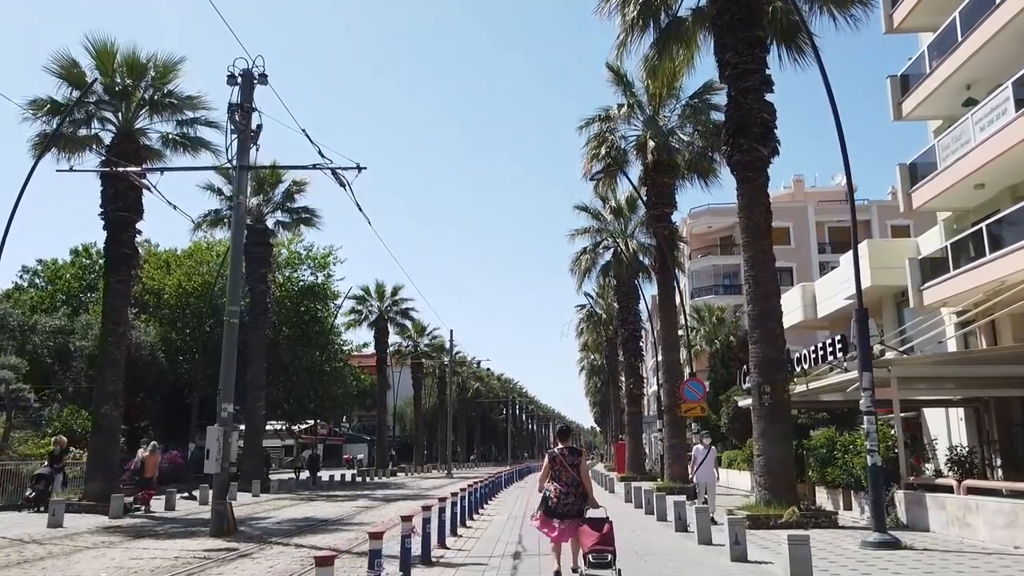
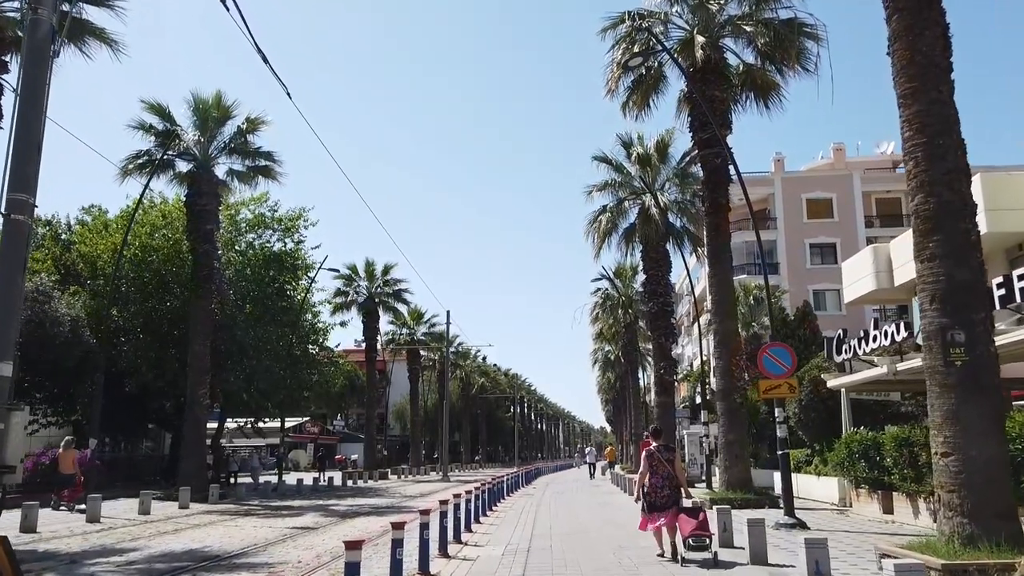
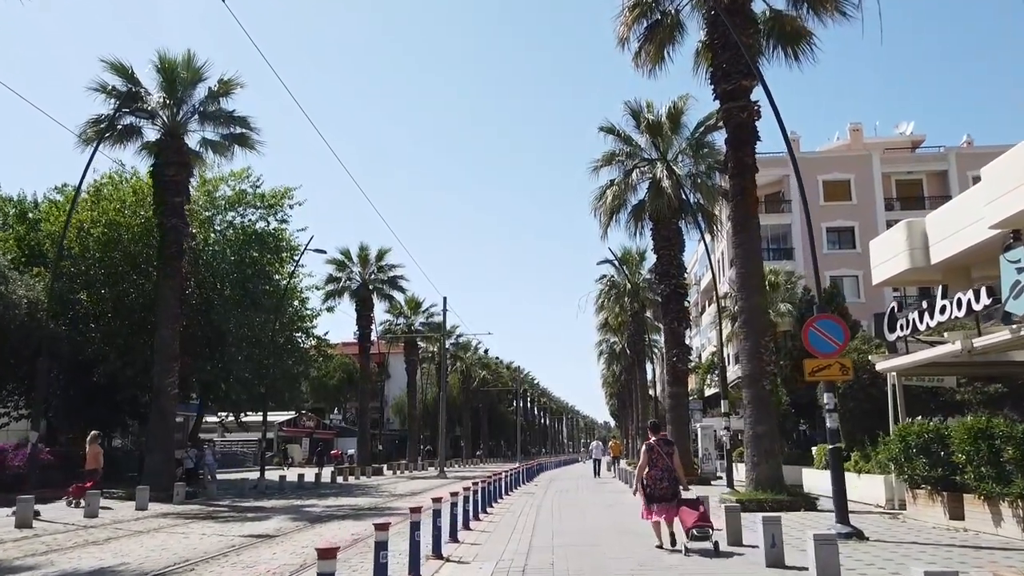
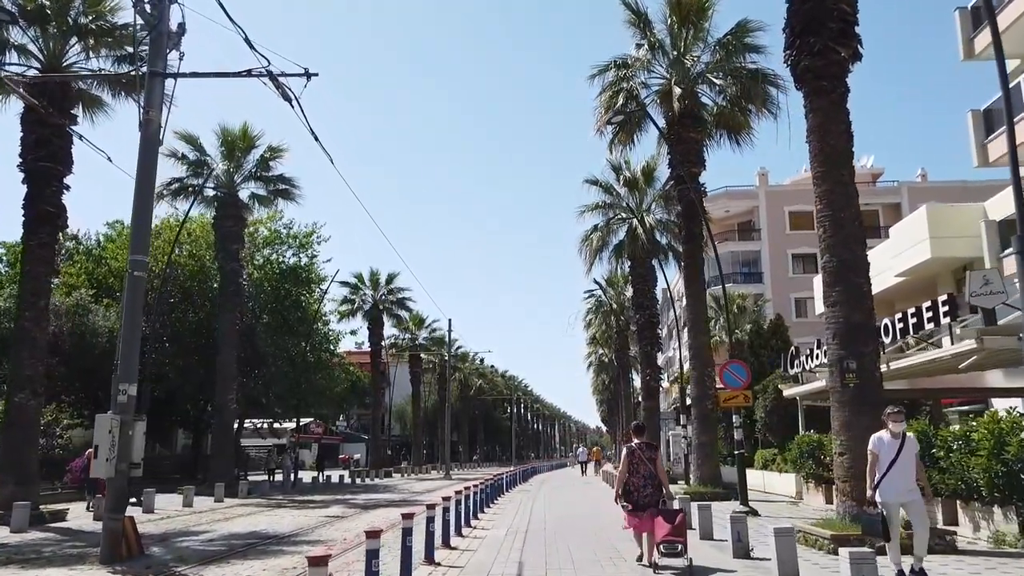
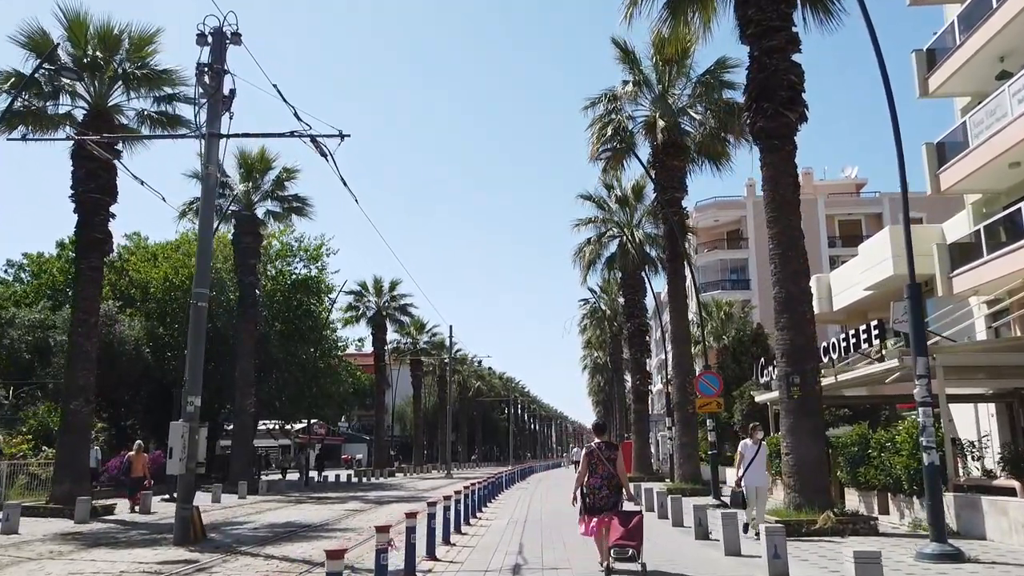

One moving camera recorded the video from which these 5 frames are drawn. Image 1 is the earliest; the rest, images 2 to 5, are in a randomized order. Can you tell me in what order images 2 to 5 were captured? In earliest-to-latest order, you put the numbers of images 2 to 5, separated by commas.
5, 4, 2, 3
